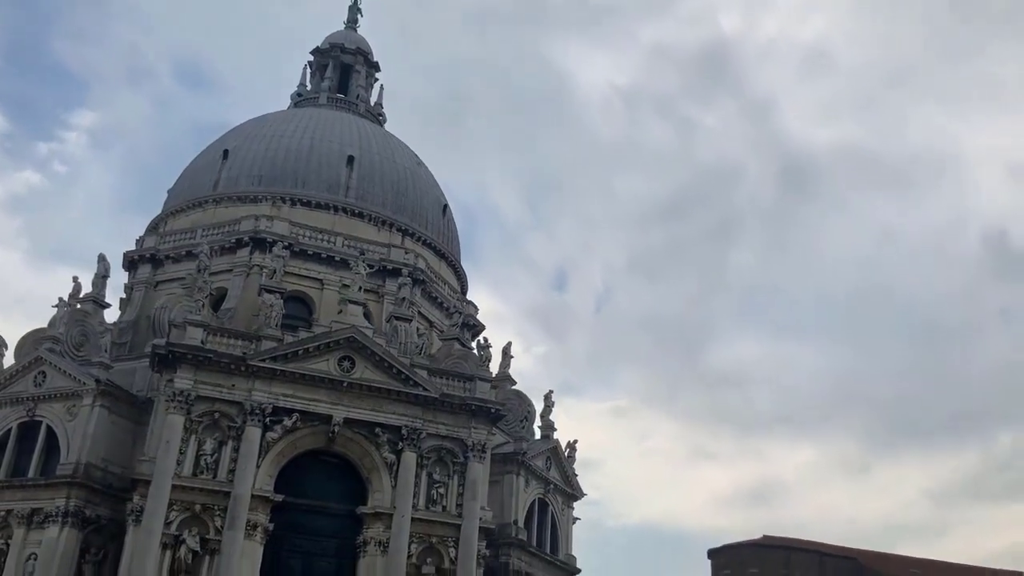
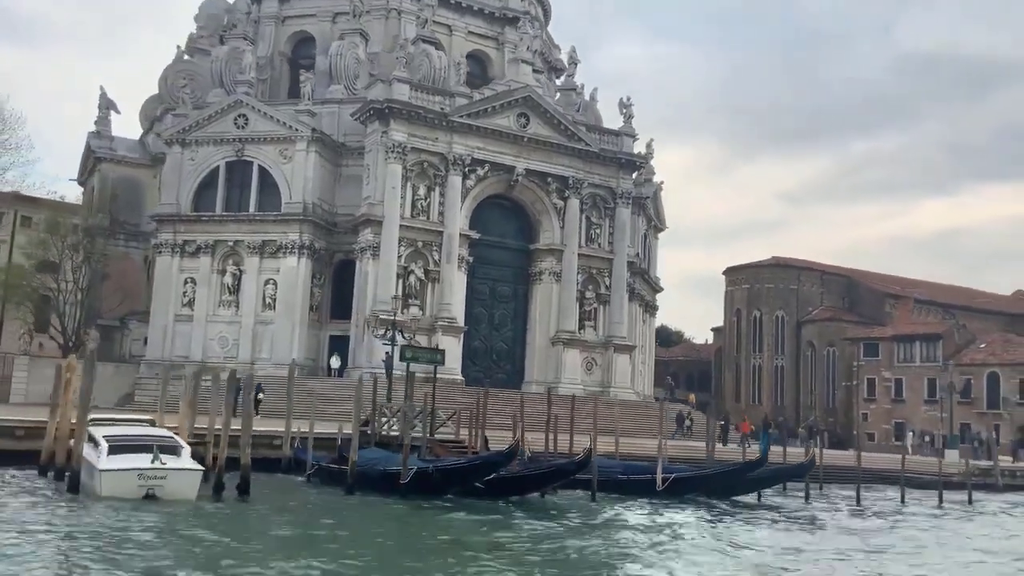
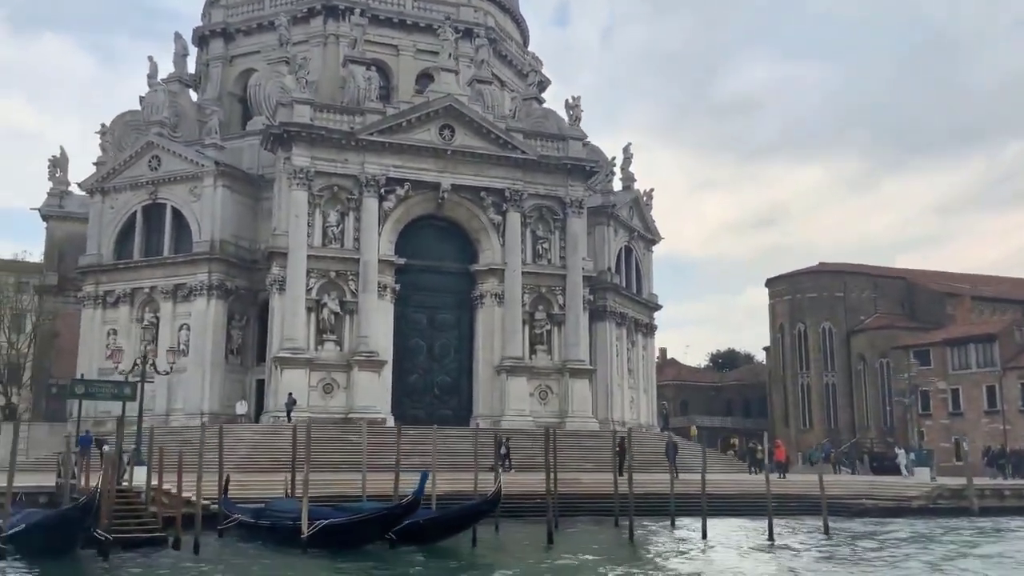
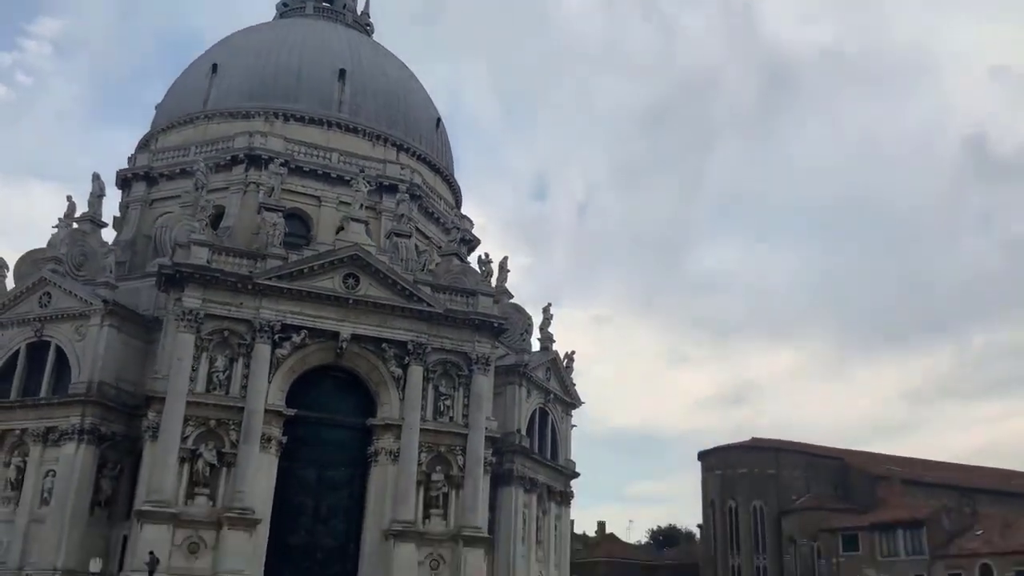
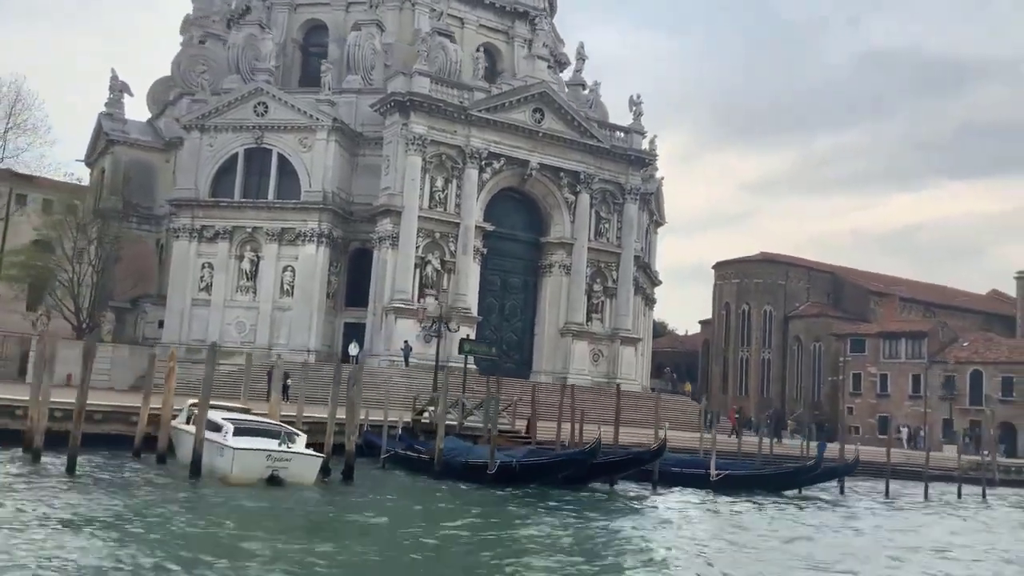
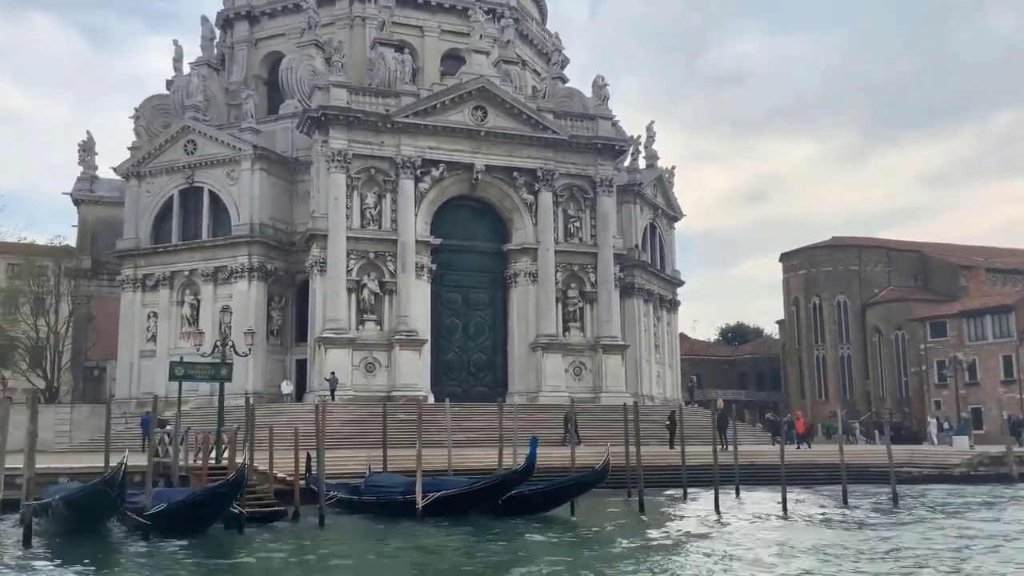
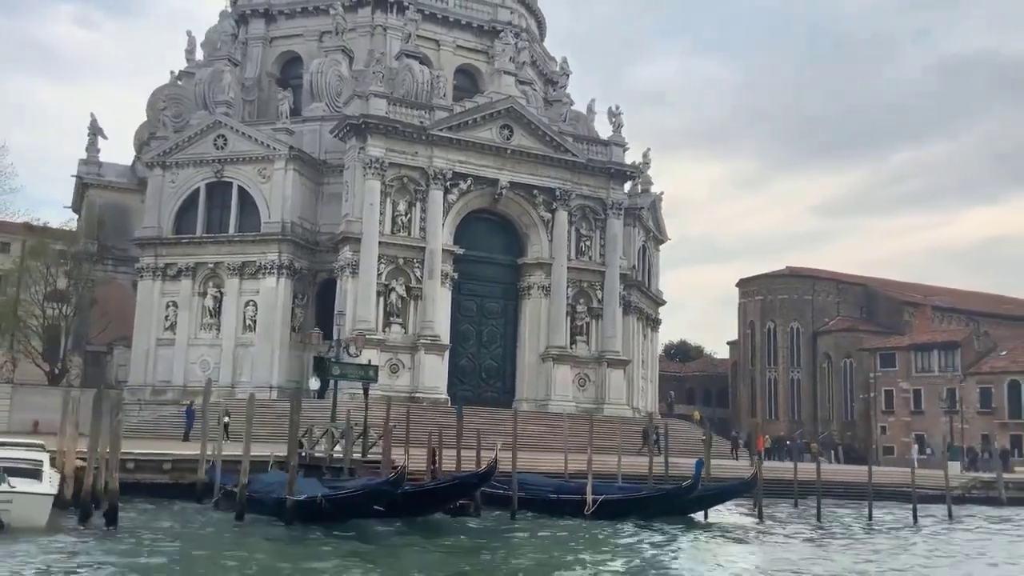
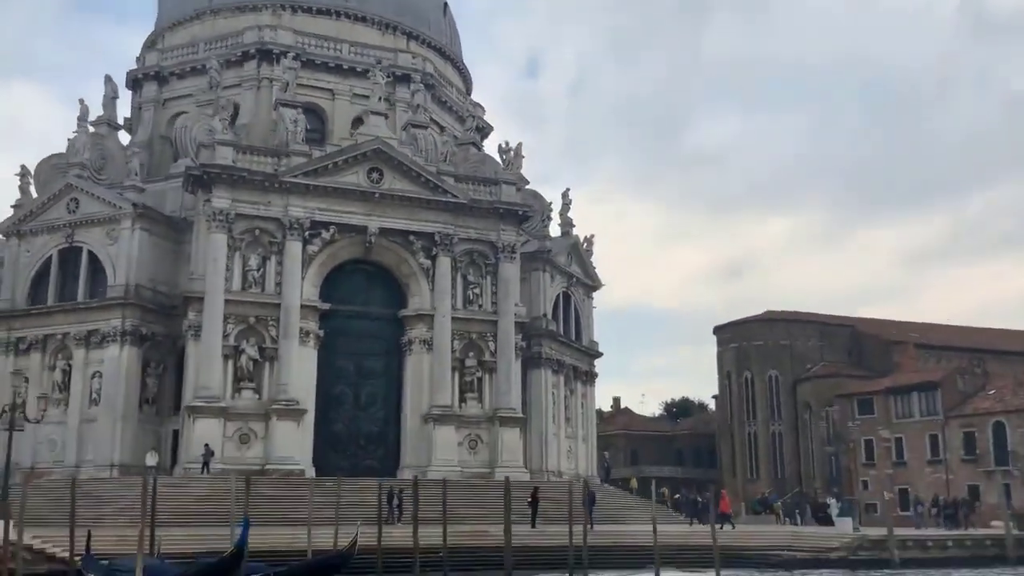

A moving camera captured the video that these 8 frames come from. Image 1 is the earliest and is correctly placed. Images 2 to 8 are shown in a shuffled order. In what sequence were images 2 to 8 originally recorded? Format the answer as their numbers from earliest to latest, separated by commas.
4, 8, 3, 6, 7, 2, 5
